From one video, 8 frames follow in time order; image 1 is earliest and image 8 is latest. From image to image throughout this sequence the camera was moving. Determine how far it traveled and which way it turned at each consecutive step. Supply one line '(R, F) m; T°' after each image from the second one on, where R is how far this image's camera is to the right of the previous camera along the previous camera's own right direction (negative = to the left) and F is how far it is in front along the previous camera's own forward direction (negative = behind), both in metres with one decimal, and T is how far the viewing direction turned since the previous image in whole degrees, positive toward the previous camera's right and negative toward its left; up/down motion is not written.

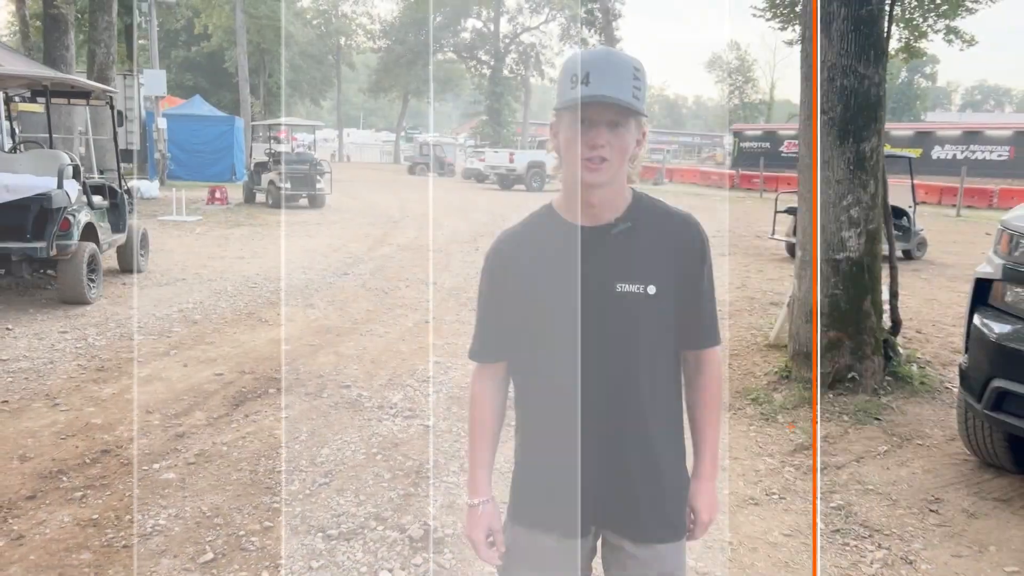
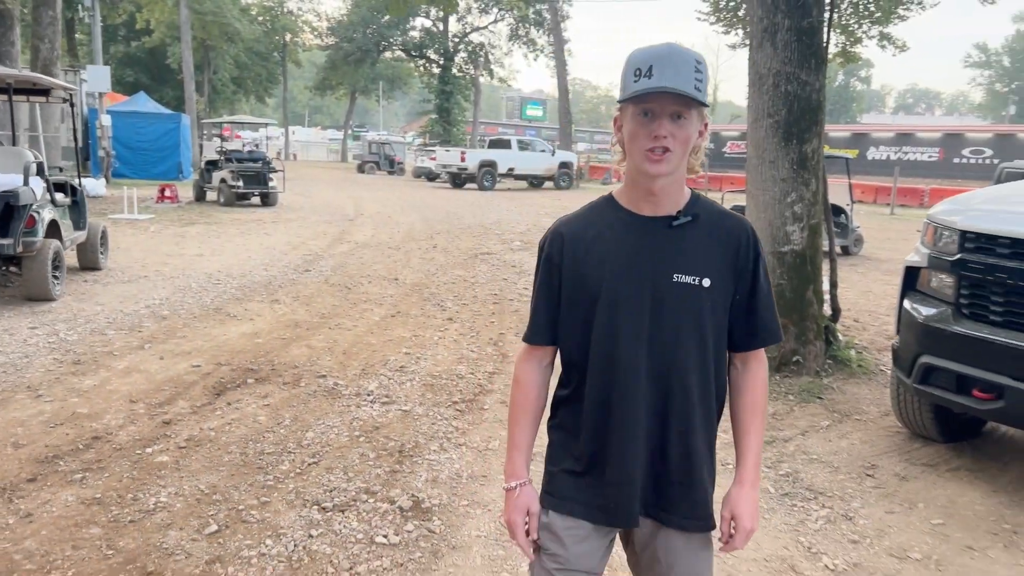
(-0.1, -0.3) m; +4°
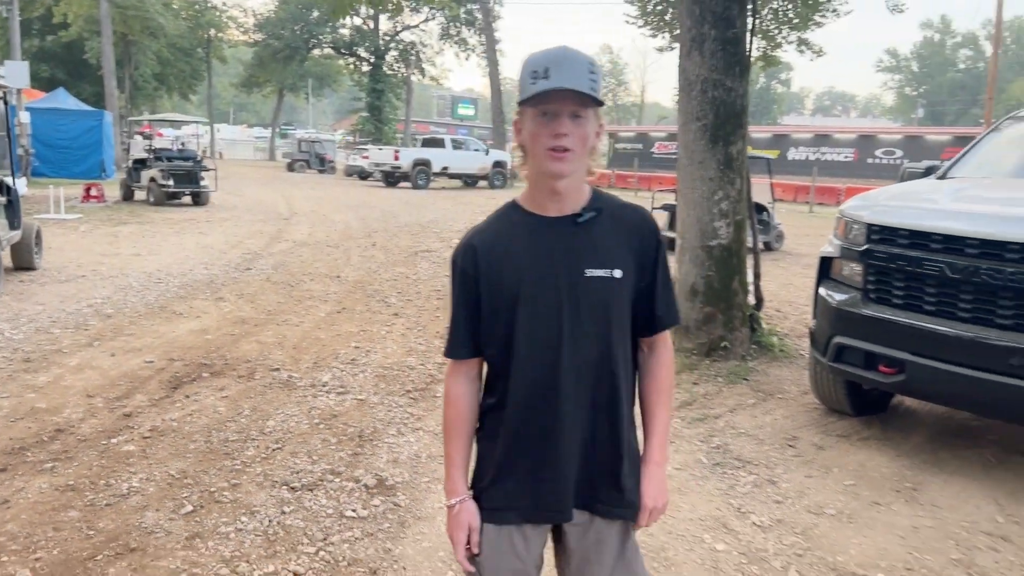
(-0.1, -0.3) m; +5°
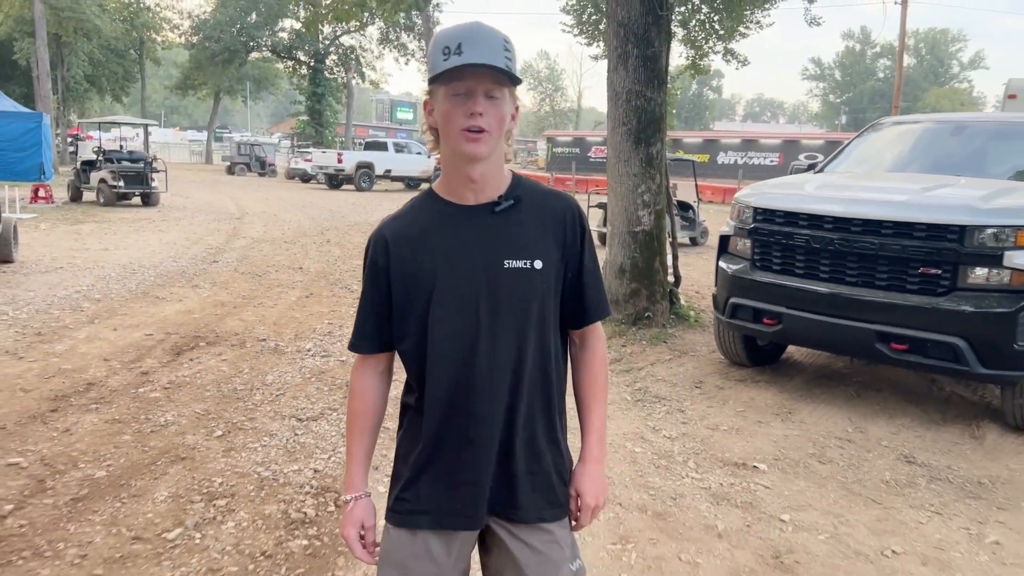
(-0.1, -1.0) m; +4°
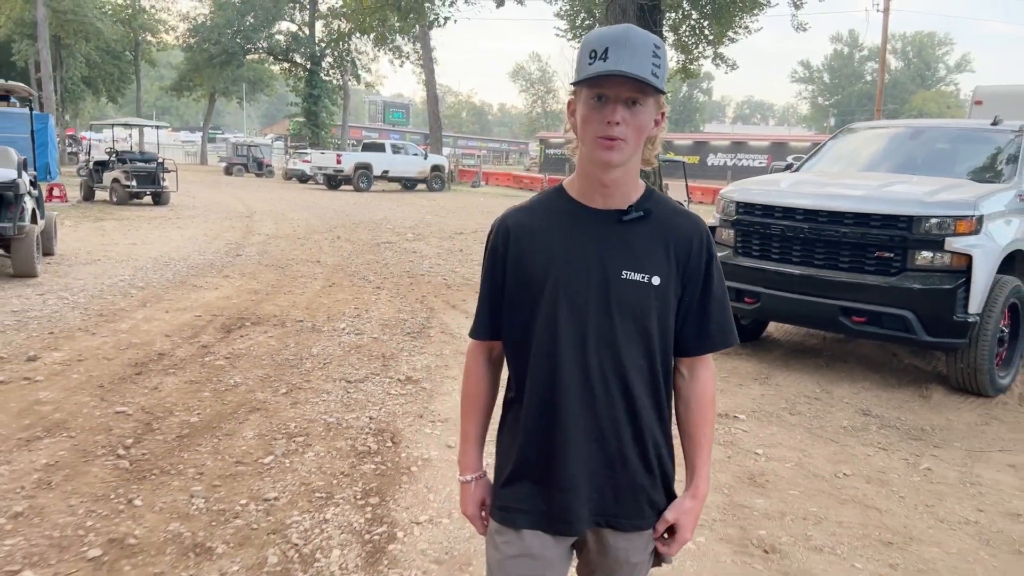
(-0.2, -0.8) m; +1°
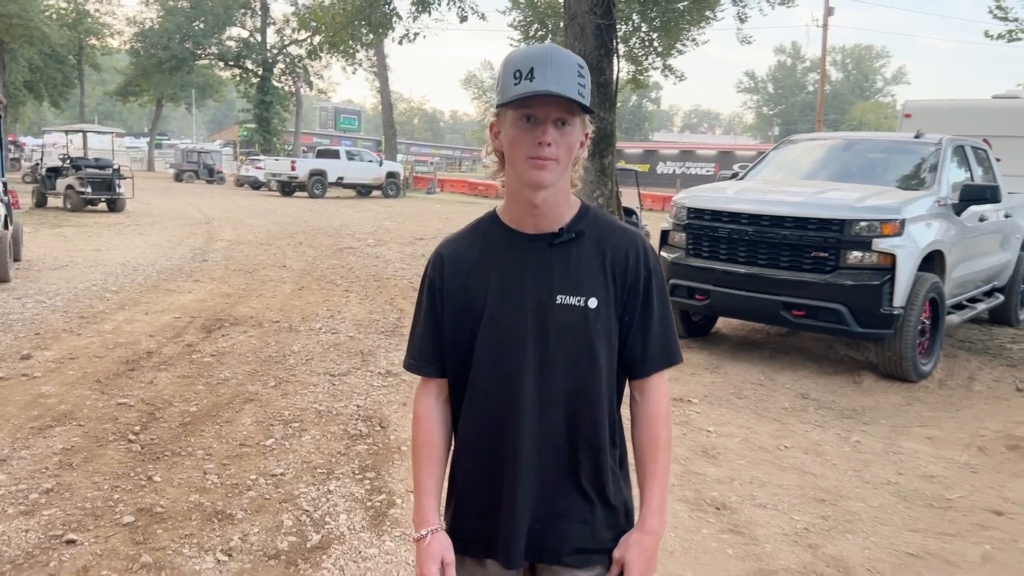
(-0.1, -0.4) m; +3°
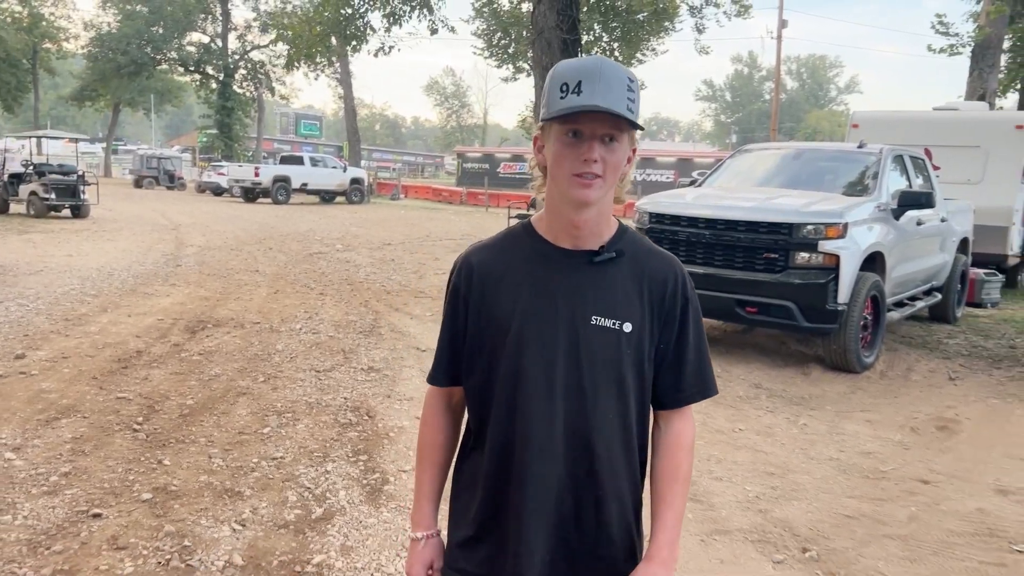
(-0.1, -0.4) m; +3°
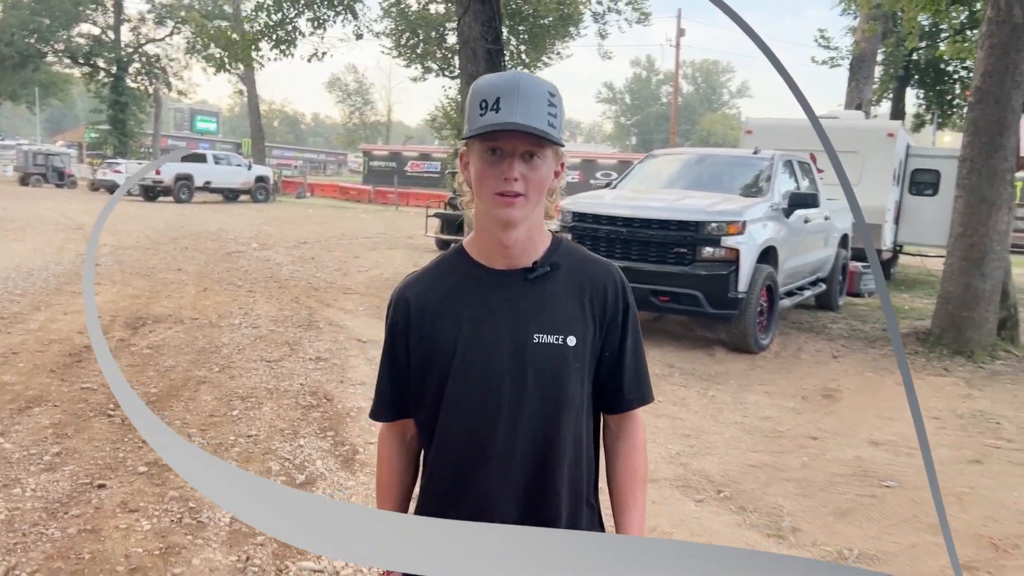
(-0.3, -0.5) m; +7°
